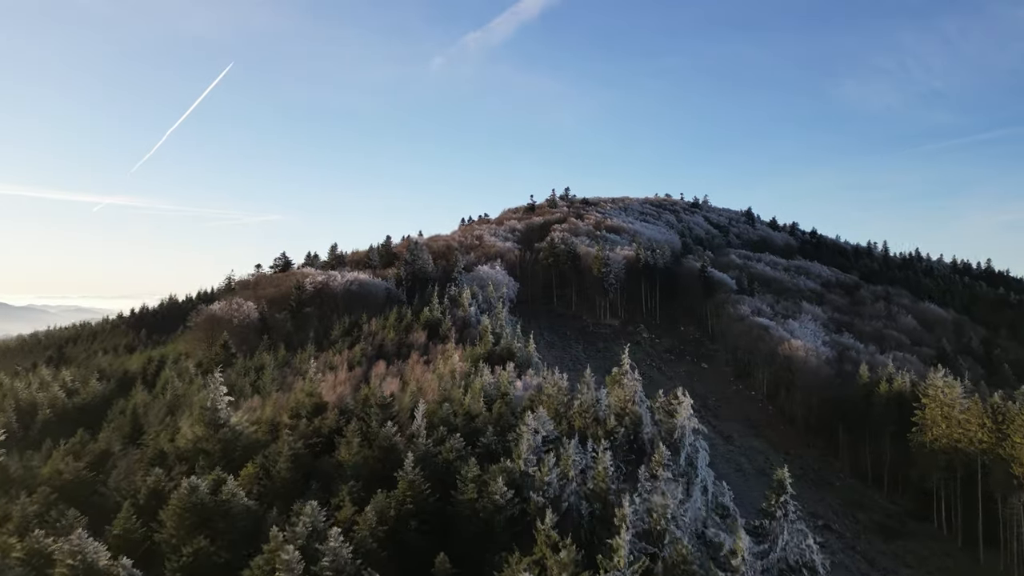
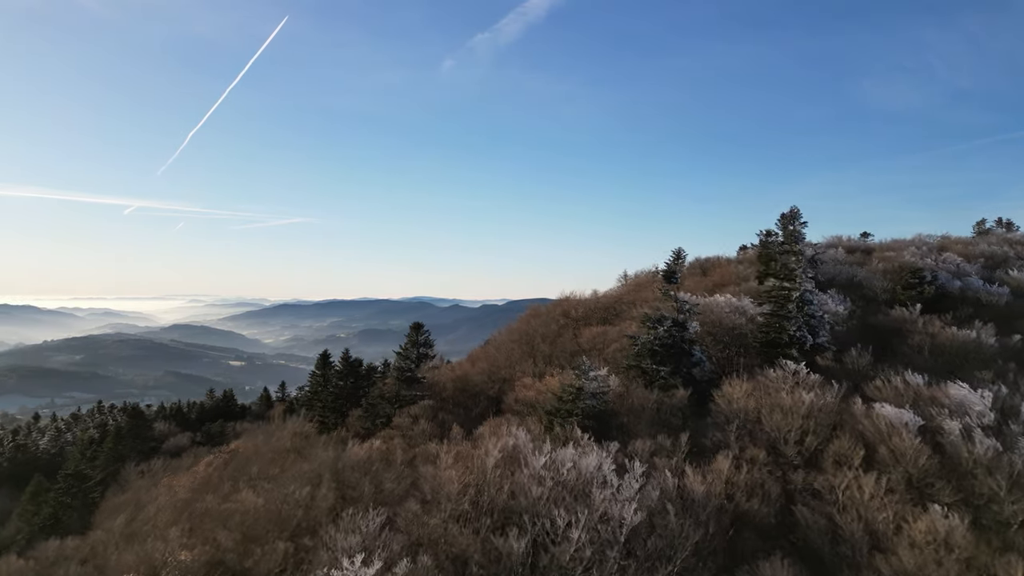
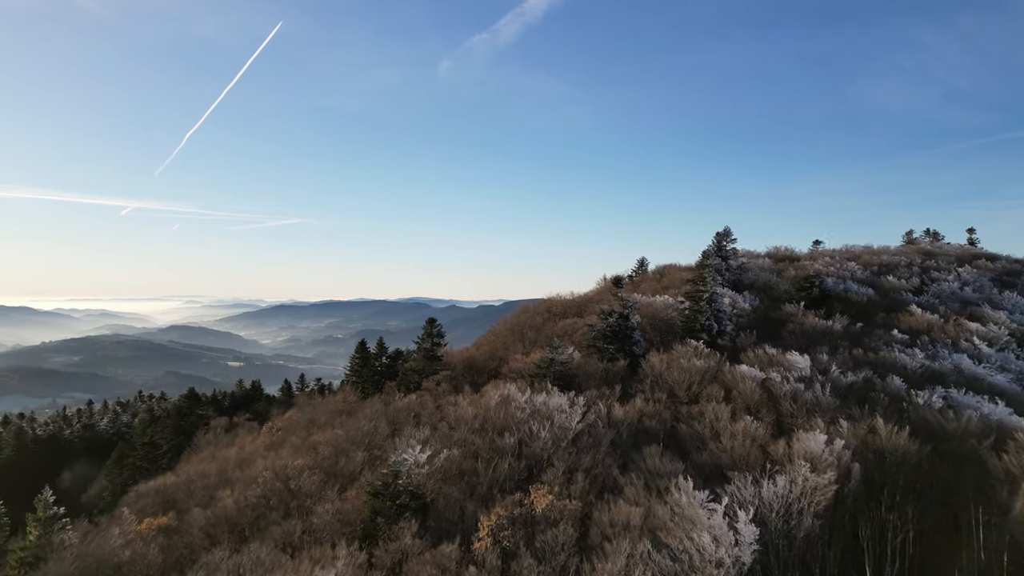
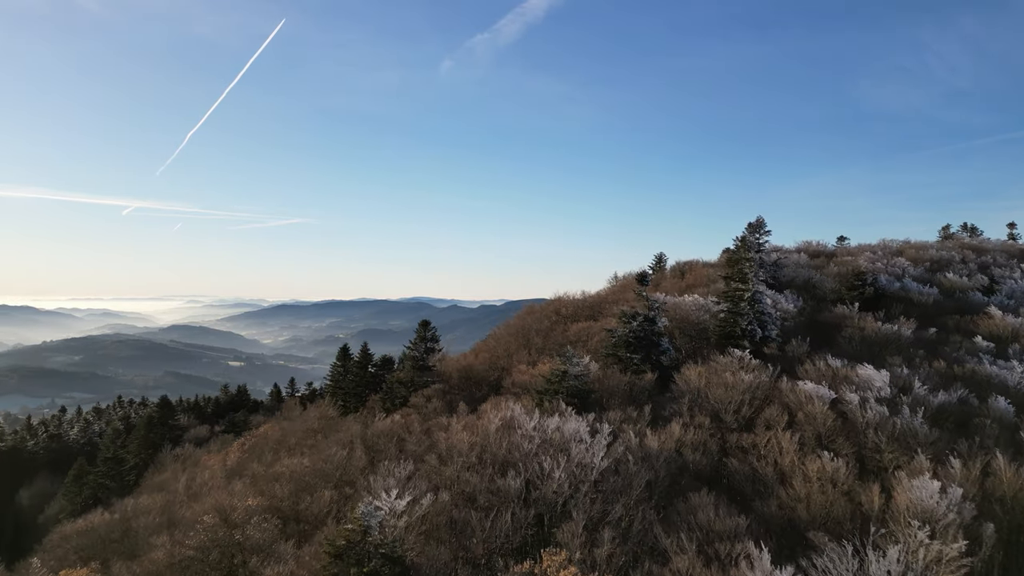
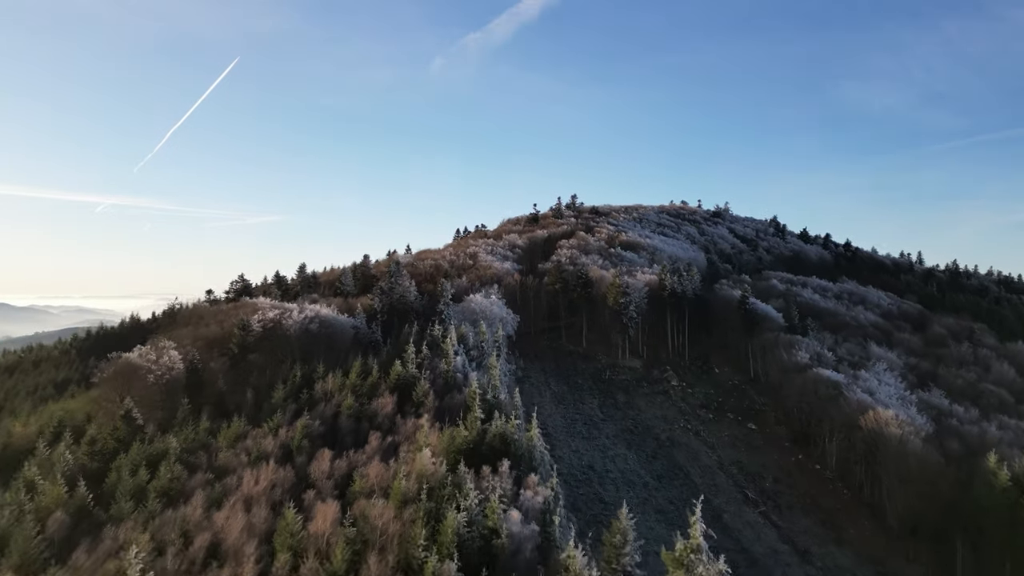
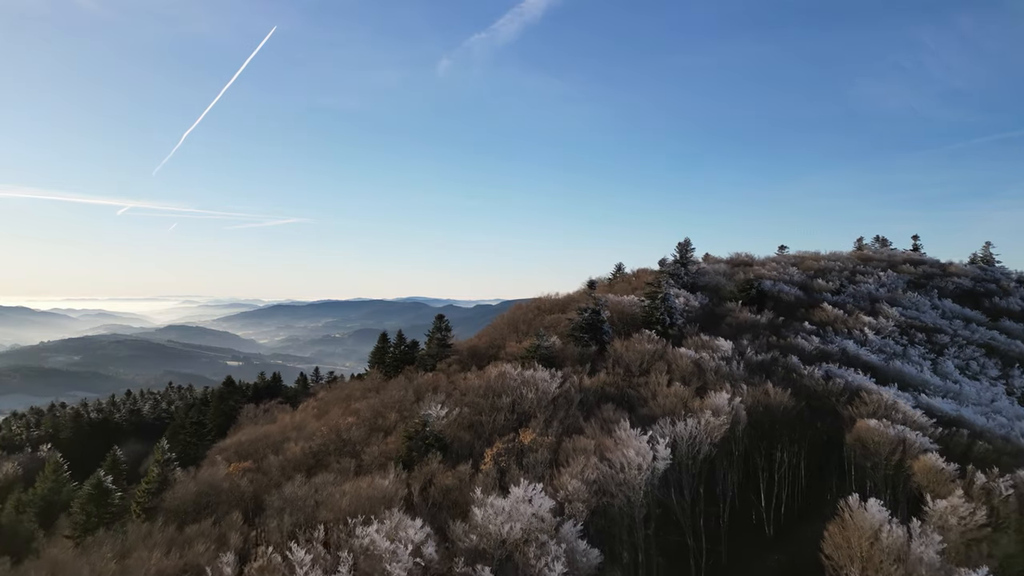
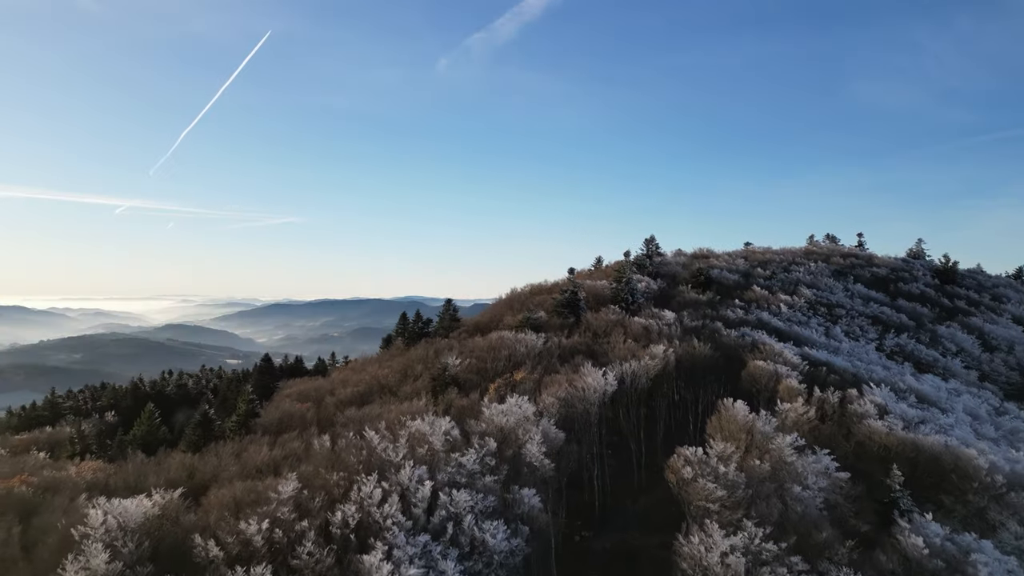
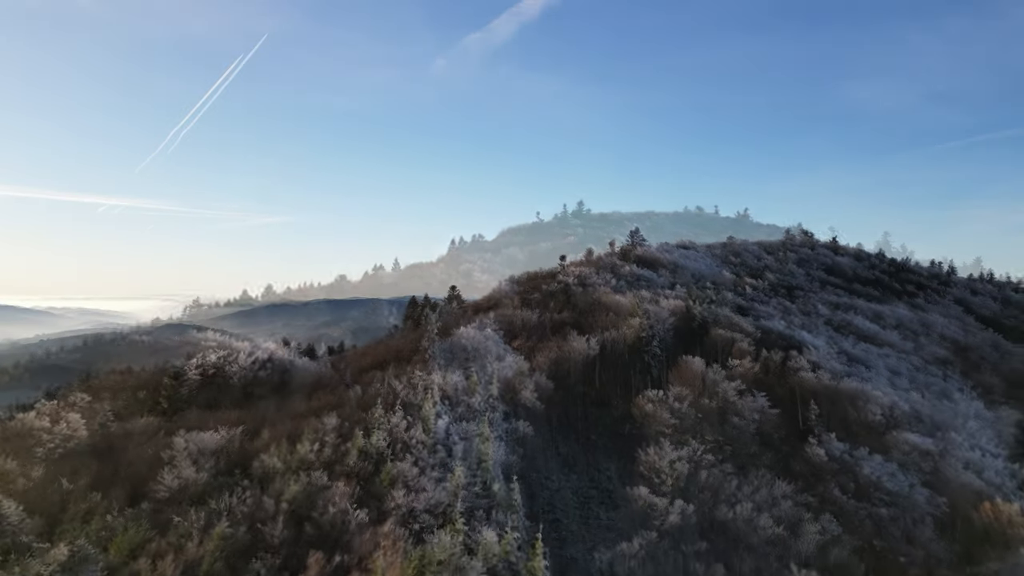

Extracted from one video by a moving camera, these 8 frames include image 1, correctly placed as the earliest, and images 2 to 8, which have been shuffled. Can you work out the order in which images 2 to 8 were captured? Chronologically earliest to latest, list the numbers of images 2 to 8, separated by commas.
5, 8, 7, 6, 3, 4, 2
